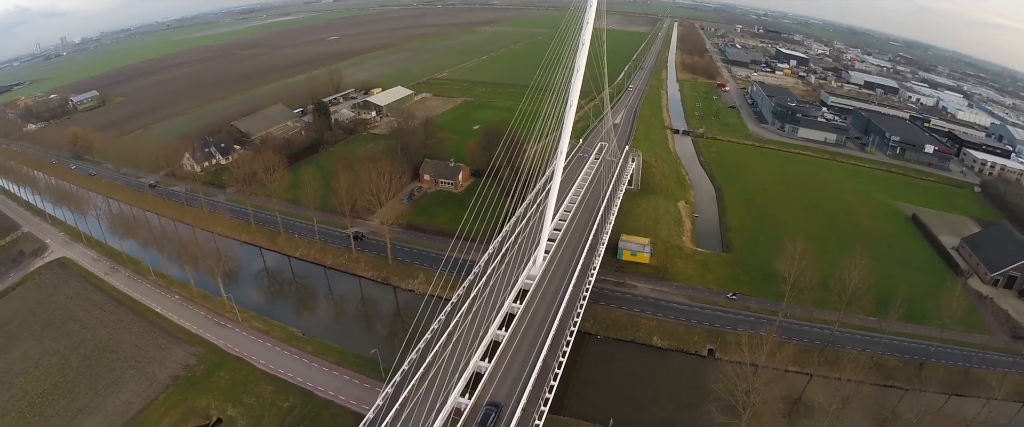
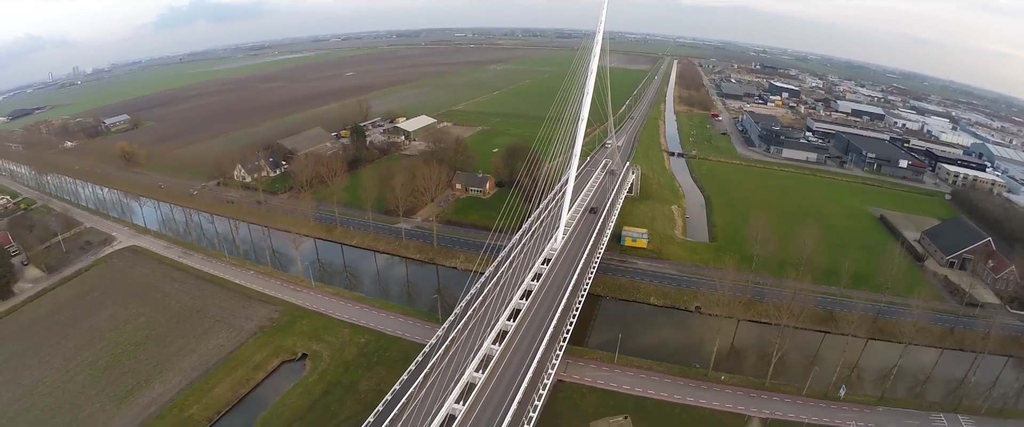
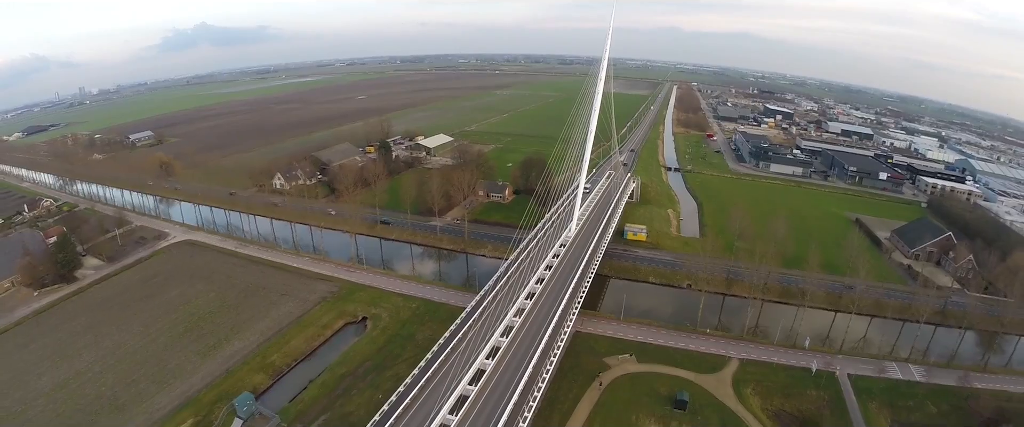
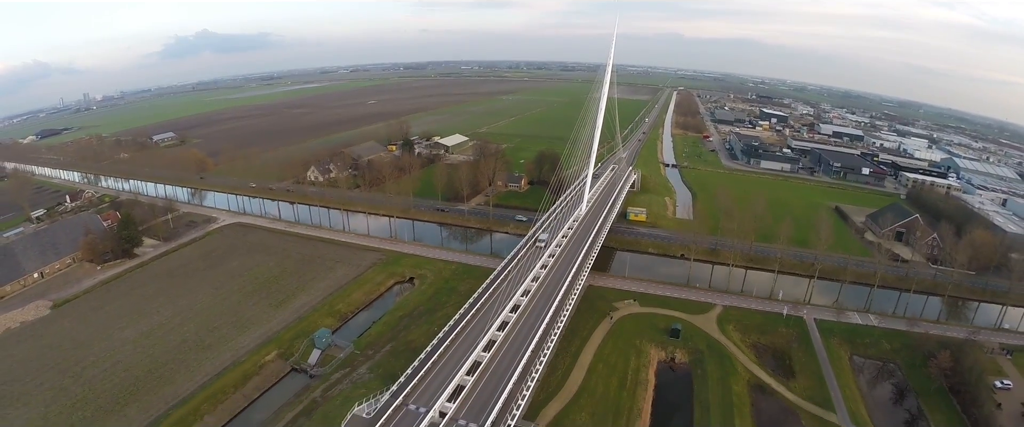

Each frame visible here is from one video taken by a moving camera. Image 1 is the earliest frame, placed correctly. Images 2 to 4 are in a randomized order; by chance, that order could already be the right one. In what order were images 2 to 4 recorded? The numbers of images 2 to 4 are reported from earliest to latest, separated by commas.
2, 3, 4
